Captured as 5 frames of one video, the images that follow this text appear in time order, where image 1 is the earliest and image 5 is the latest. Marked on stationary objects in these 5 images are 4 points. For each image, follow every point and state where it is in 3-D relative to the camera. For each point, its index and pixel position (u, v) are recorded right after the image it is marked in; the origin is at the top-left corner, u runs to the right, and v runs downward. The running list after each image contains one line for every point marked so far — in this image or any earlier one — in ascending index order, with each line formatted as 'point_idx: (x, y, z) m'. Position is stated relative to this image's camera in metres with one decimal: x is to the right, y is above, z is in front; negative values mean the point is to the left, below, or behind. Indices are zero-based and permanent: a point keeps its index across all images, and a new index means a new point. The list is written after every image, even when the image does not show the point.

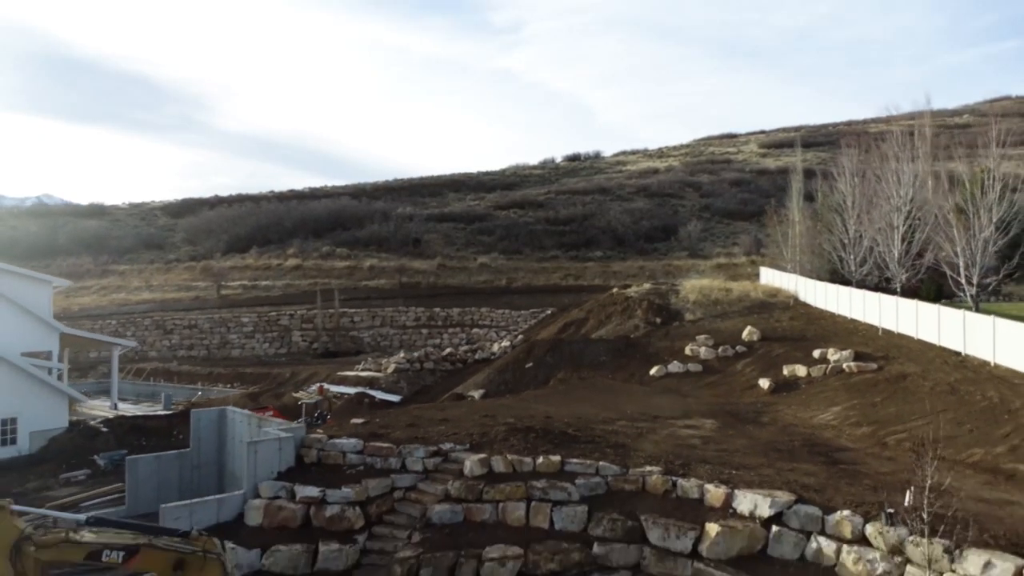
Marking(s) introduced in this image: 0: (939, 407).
0: (+7.2, -2.0, +17.2) m
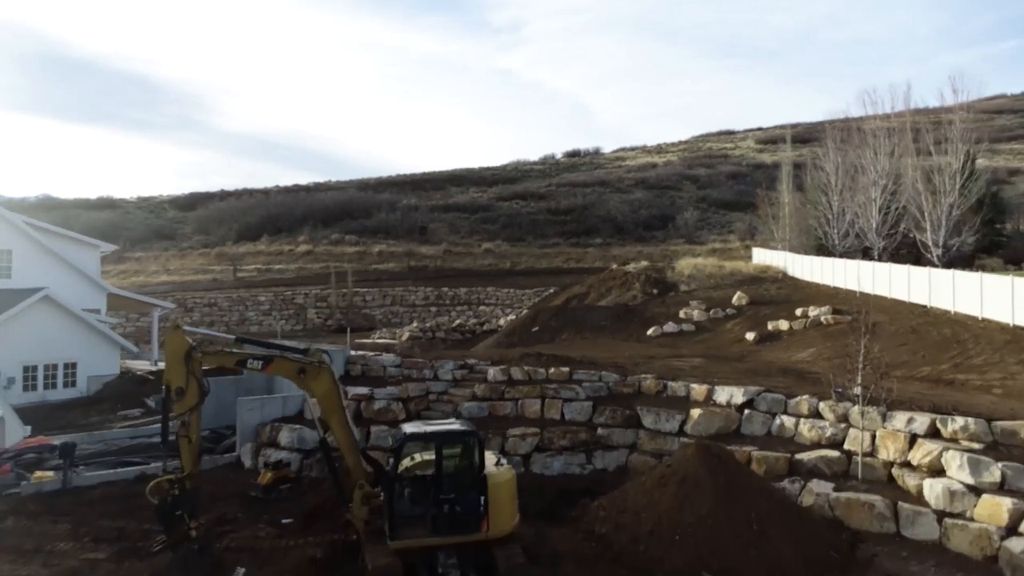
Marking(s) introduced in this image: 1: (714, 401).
0: (+7.5, -1.0, +19.6) m
1: (+2.7, -1.5, +13.7) m
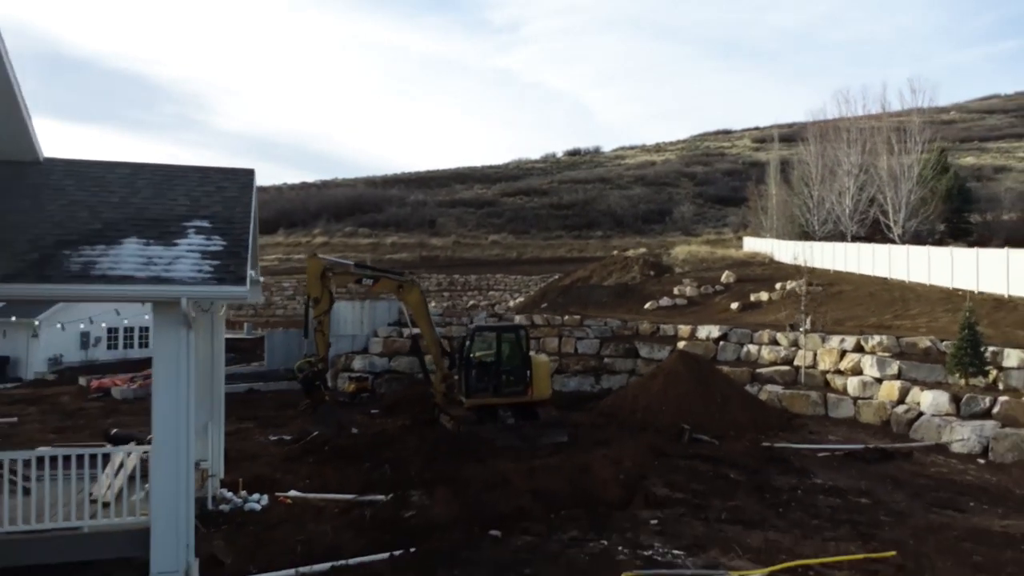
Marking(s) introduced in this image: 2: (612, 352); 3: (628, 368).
0: (+7.9, -0.3, +23.2) m
1: (+3.1, -0.8, +17.3) m
2: (+1.7, -1.1, +17.4) m
3: (+2.0, -1.3, +17.1) m
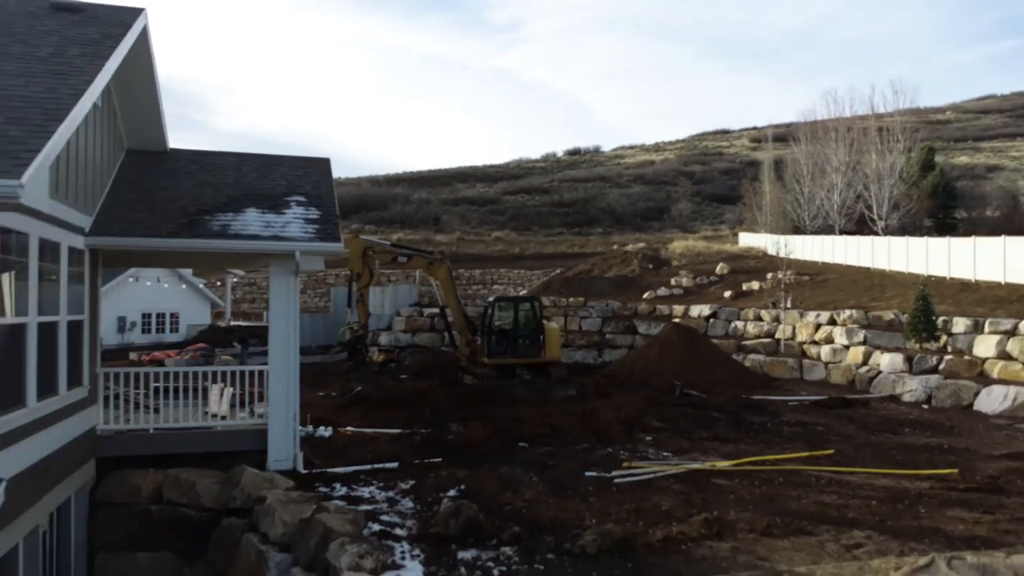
0: (+8.1, 0.0, +25.1) m
1: (+3.3, -0.5, +19.1) m
2: (+1.9, -0.8, +19.3) m
3: (+2.2, -1.0, +18.9) m
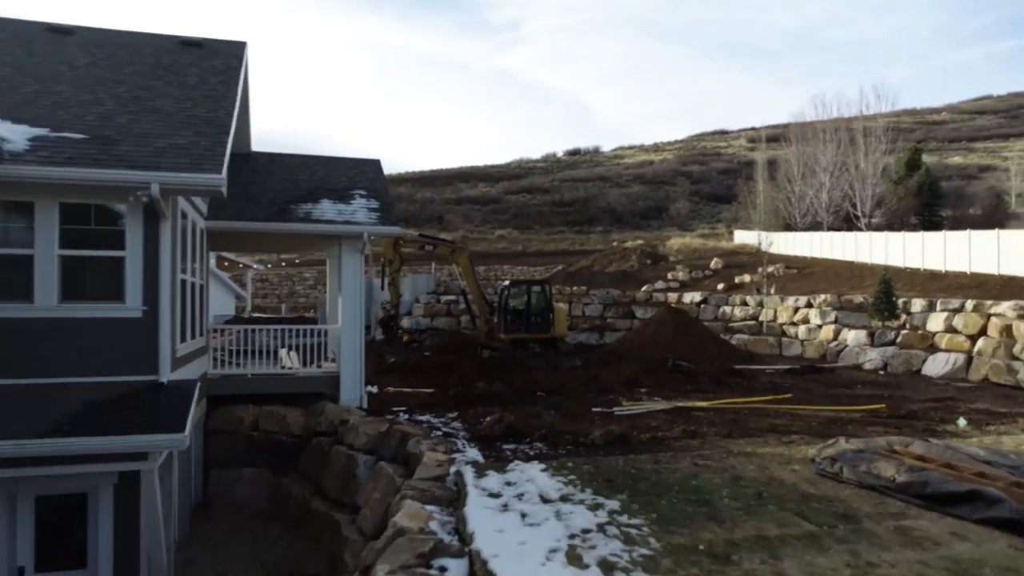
0: (+8.3, +0.2, +27.0) m
1: (+3.5, -0.3, +21.1) m
2: (+2.1, -0.6, +21.2) m
3: (+2.4, -0.8, +20.9) m
